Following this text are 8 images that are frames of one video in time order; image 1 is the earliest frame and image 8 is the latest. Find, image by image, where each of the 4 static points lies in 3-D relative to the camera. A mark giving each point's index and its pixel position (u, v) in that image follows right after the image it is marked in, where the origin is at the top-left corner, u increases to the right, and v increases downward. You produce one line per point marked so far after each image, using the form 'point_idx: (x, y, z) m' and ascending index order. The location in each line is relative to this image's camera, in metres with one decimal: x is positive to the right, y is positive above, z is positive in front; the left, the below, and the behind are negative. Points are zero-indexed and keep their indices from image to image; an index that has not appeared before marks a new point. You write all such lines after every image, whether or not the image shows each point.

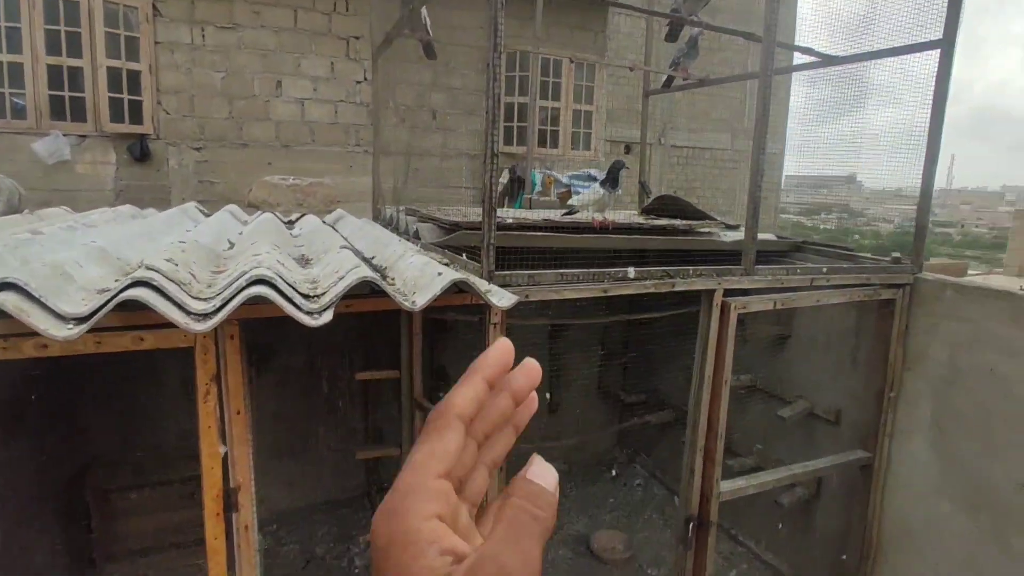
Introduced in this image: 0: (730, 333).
0: (+0.8, -0.2, +2.2) m
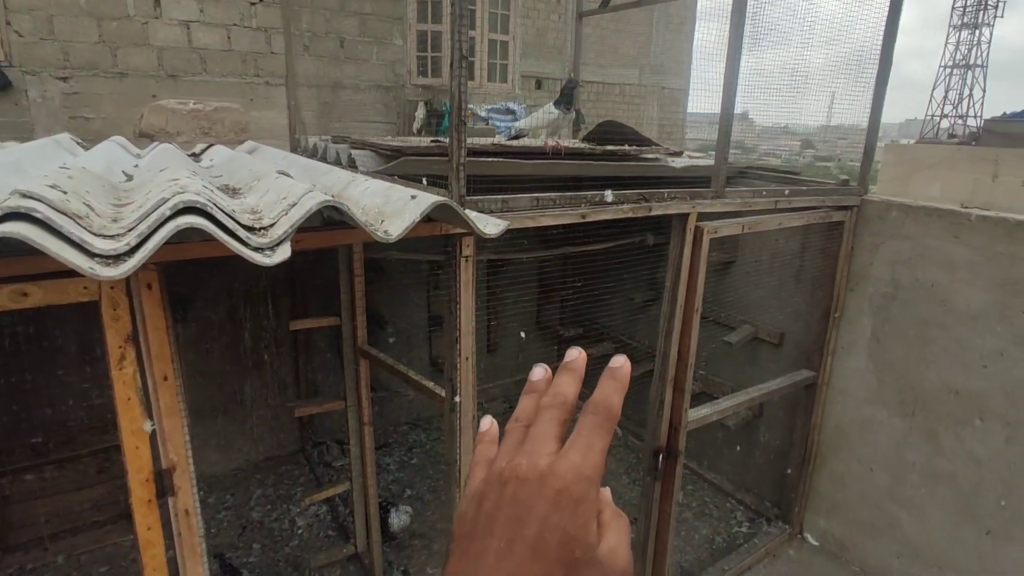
0: (+0.7, +0.1, +2.1) m
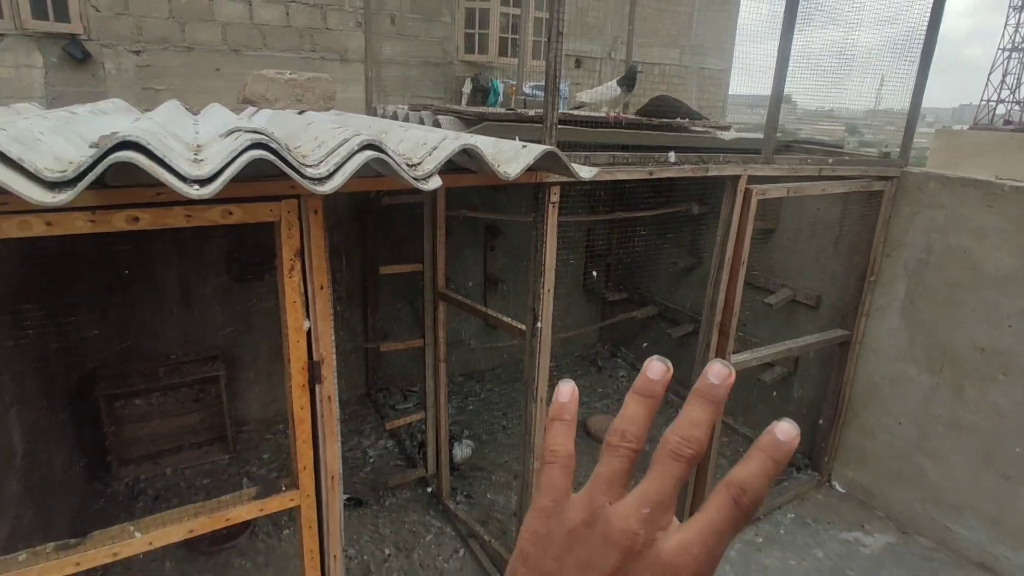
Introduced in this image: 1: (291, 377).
0: (+0.9, +0.3, +2.3) m
1: (-0.6, -0.2, +1.6) m
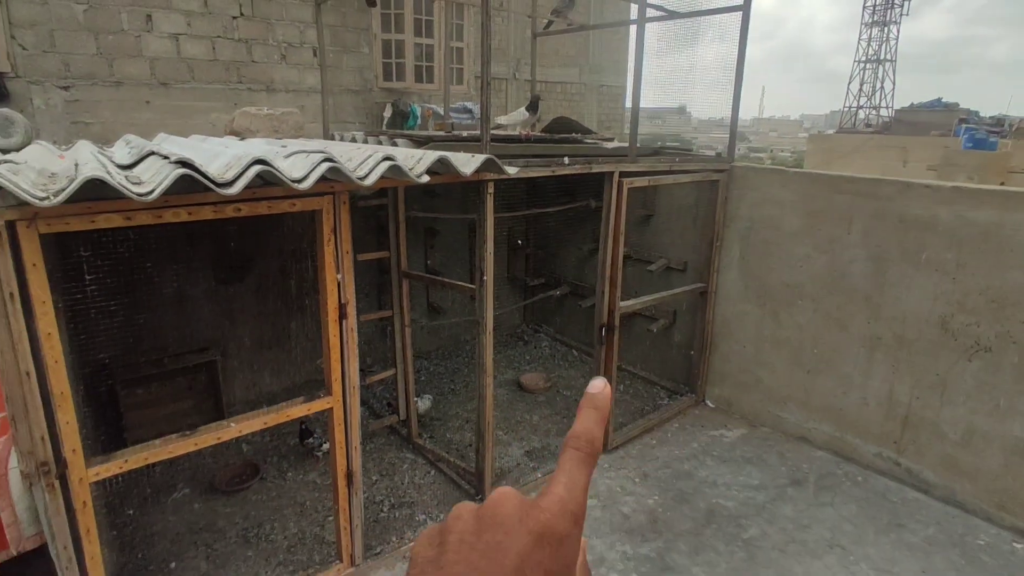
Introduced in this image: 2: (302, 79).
0: (+0.6, +0.5, +3.4) m
1: (-0.8, -0.1, +2.4) m
2: (-1.8, +1.9, +5.2) m
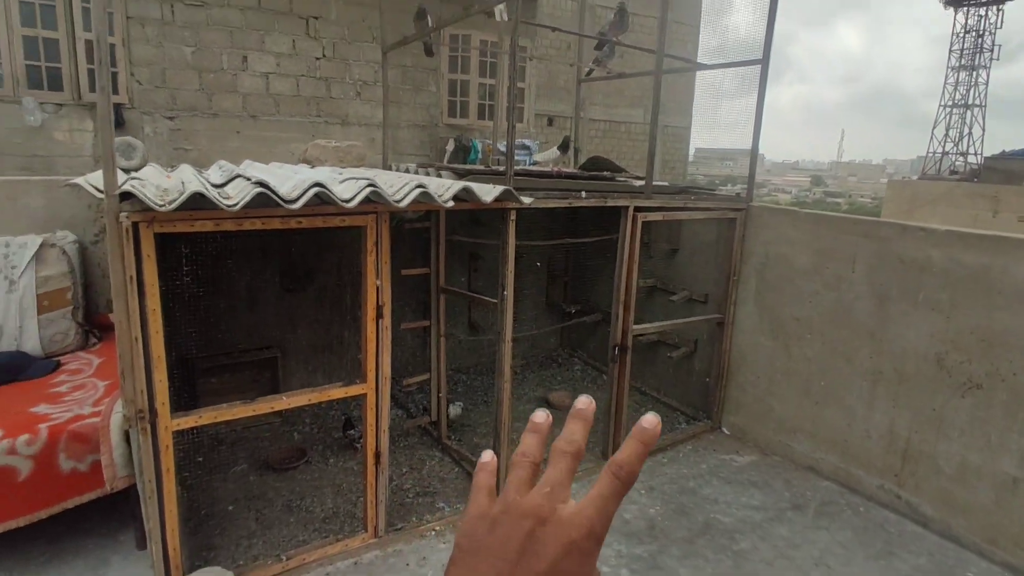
0: (+0.8, +0.4, +3.7) m
1: (-0.7, -0.1, +2.9) m
2: (-1.4, +1.7, +5.9) m
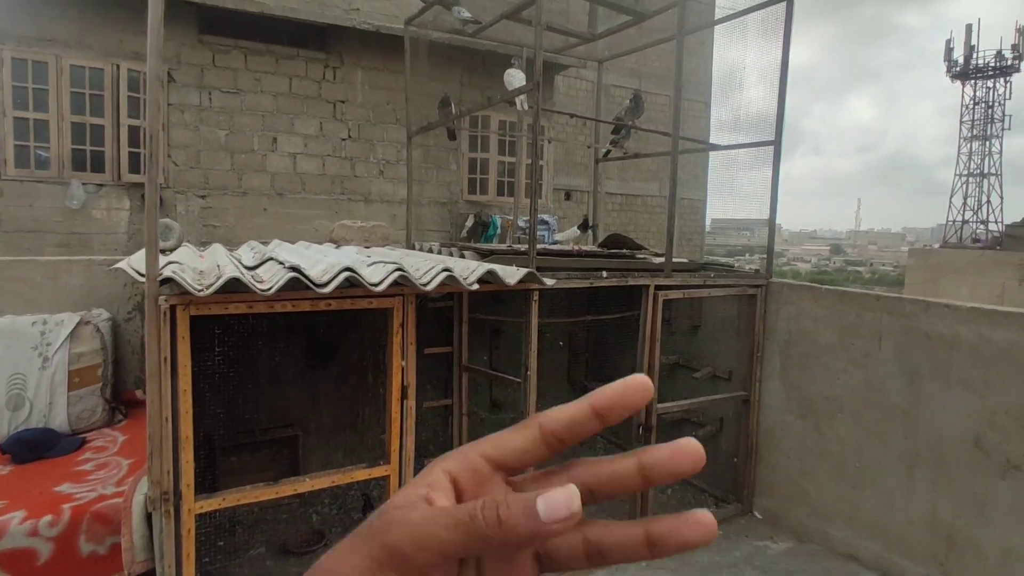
0: (+0.9, -0.1, +3.8) m
1: (-0.6, -0.5, +2.9) m
2: (-1.2, +1.0, +6.1) m
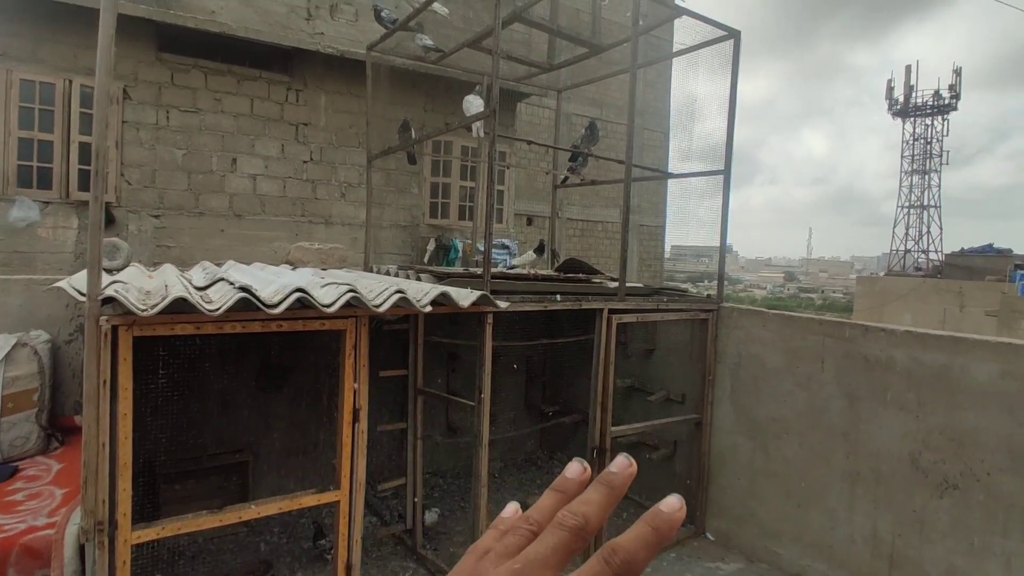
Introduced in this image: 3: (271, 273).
0: (+0.7, -0.3, +3.8) m
1: (-0.8, -0.6, +2.9) m
2: (-1.6, +0.7, +6.1) m
3: (-1.4, +0.1, +3.5) m
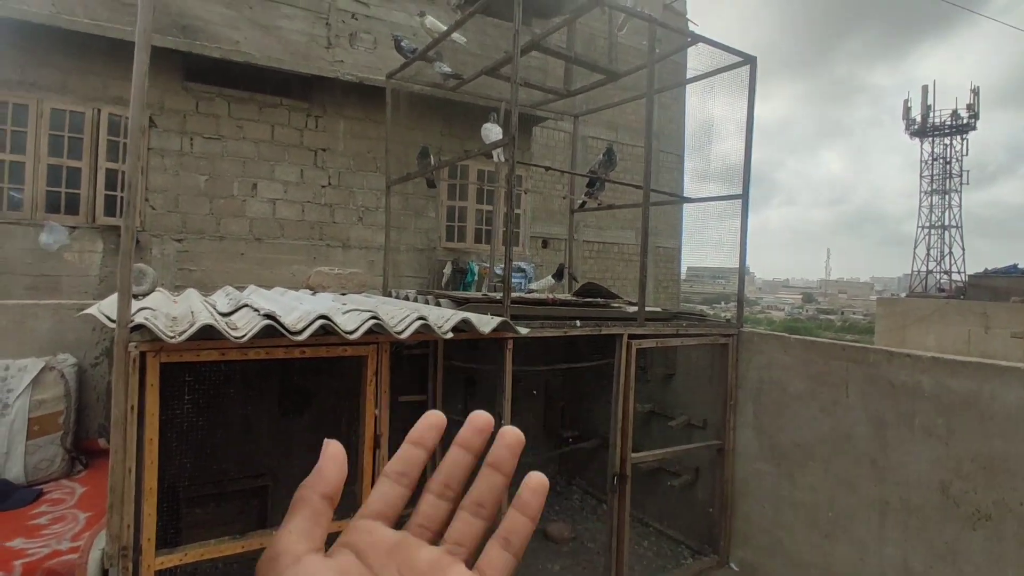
0: (+0.8, -0.4, +3.8) m
1: (-0.7, -0.7, +2.9) m
2: (-1.4, +0.5, +6.2) m
3: (-1.3, -0.1, +3.5) m
